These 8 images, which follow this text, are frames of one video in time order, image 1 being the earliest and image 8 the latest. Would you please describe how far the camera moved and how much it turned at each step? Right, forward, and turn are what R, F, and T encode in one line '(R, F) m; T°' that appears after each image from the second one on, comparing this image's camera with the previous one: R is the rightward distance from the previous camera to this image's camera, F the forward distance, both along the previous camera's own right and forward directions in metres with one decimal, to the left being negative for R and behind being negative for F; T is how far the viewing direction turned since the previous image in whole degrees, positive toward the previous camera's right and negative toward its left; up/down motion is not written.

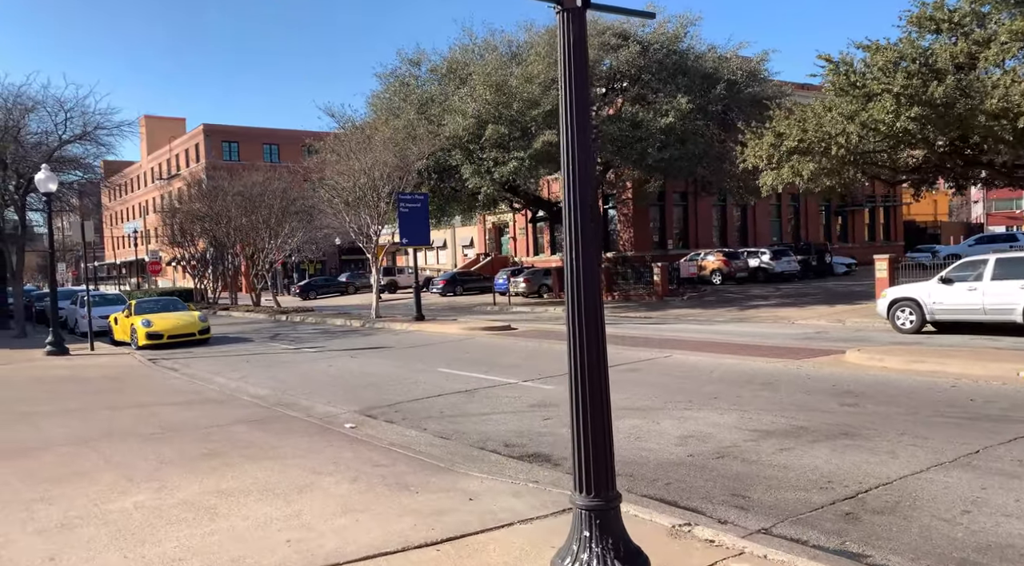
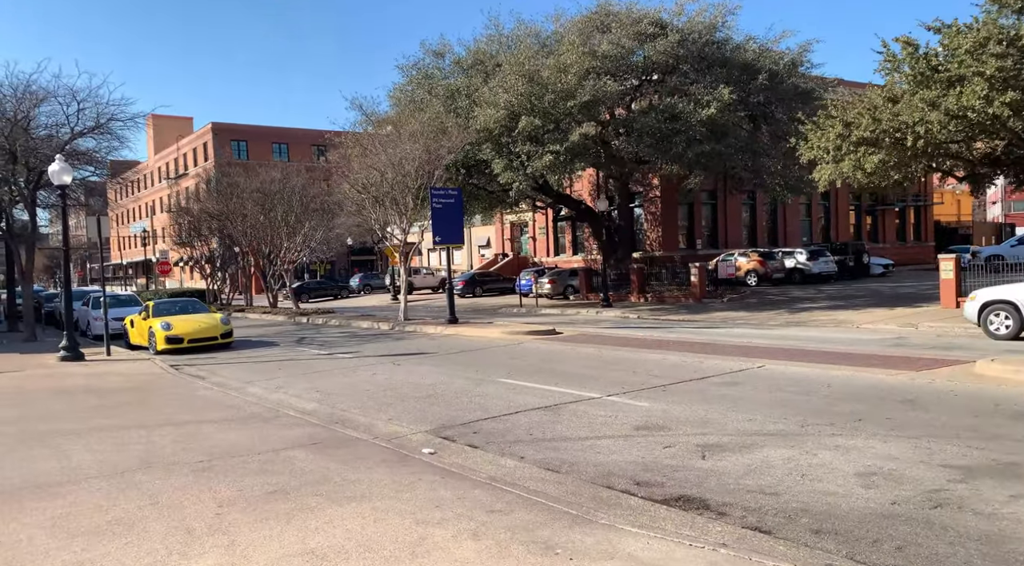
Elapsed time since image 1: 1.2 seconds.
(-0.9, +1.3) m; 0°
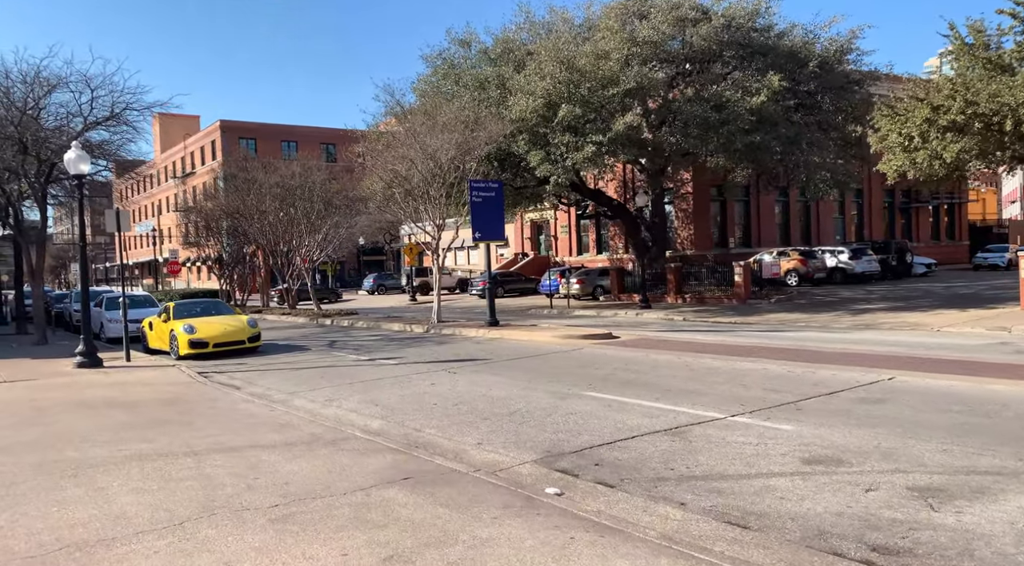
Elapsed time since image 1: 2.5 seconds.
(-1.0, +1.4) m; 0°
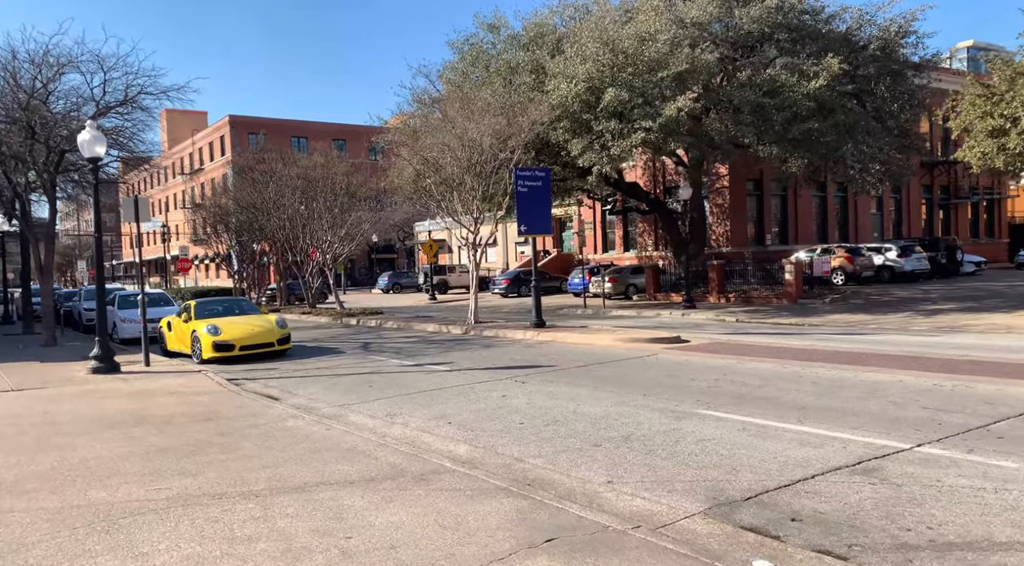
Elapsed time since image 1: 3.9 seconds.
(-1.0, +1.6) m; 0°
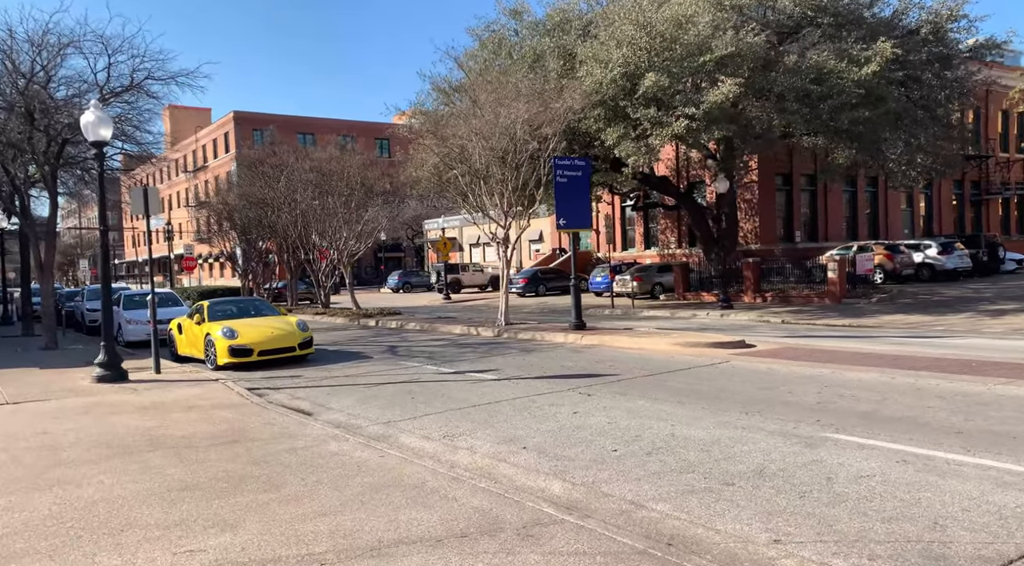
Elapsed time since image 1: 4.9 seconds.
(-0.7, +1.4) m; 0°
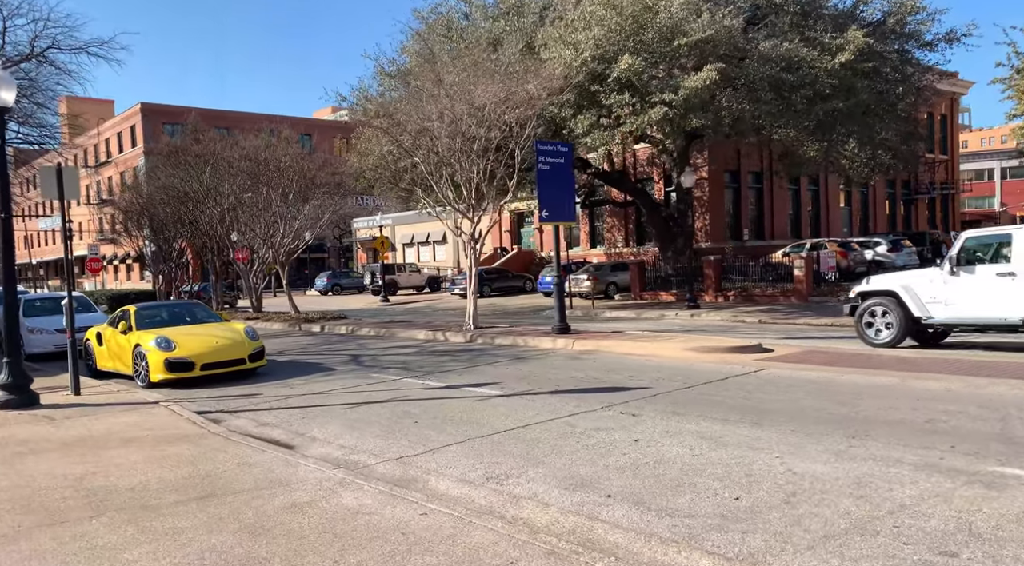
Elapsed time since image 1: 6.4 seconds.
(-1.1, +1.8) m; +6°
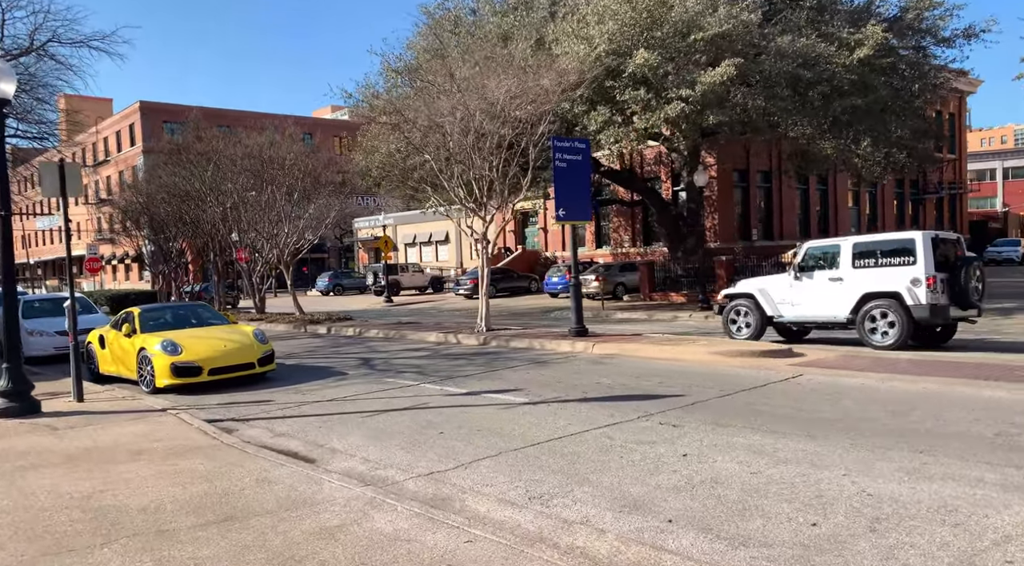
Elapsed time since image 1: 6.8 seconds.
(-0.3, +0.5) m; 0°
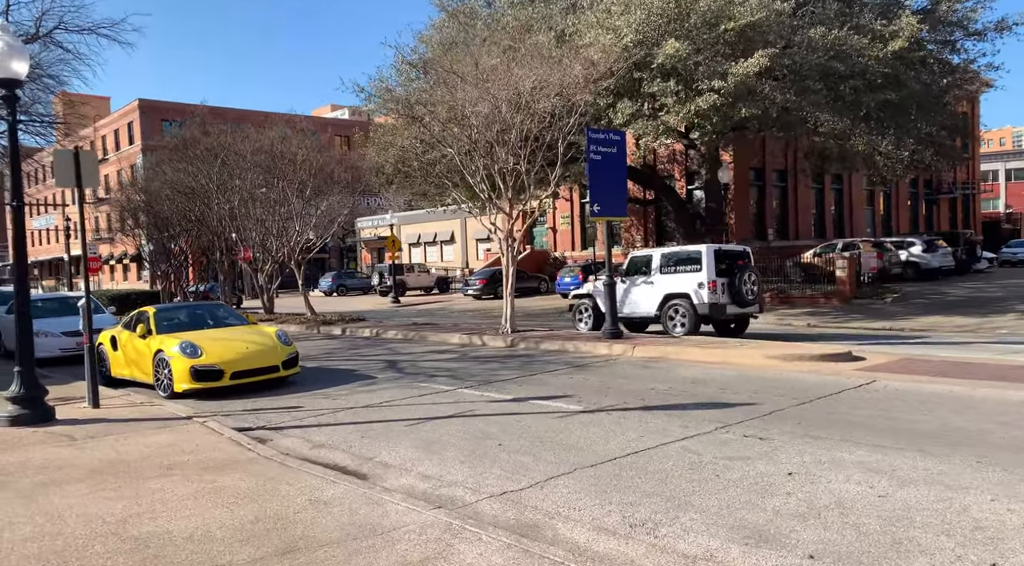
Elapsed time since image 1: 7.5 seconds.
(-0.6, +0.7) m; 0°
